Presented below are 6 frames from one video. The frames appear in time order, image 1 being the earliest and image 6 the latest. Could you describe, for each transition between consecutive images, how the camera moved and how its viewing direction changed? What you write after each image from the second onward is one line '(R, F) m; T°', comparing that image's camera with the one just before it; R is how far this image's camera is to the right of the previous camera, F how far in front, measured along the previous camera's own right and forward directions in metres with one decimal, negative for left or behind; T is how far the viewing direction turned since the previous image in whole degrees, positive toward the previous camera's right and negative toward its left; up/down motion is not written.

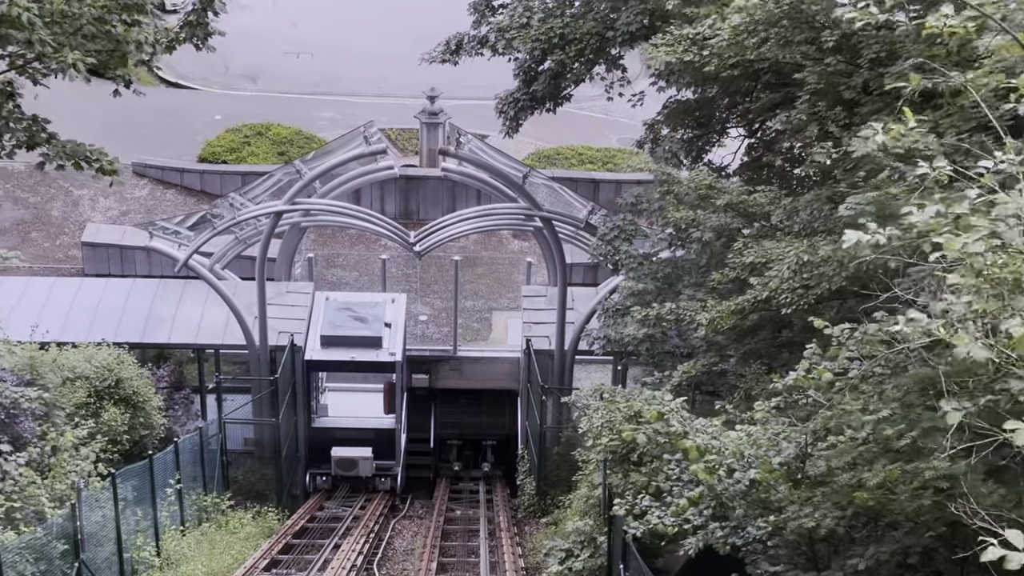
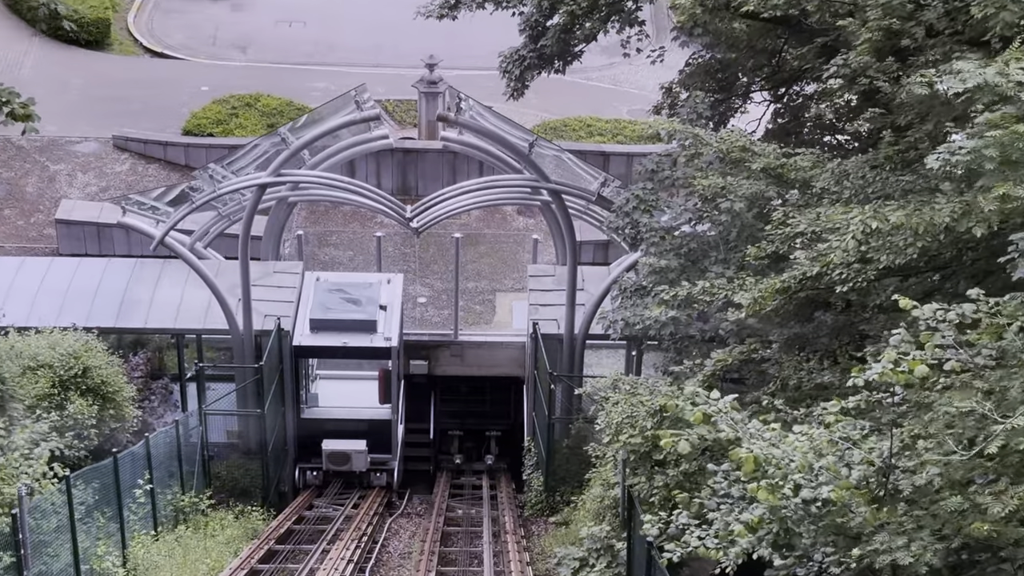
(0.0, +1.1) m; 0°
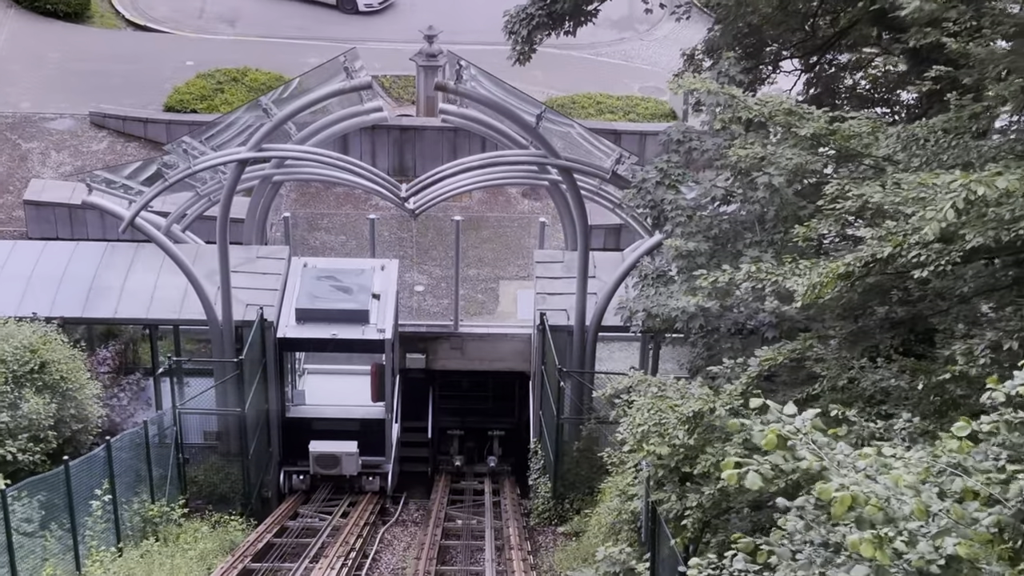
(0.0, +1.1) m; 0°
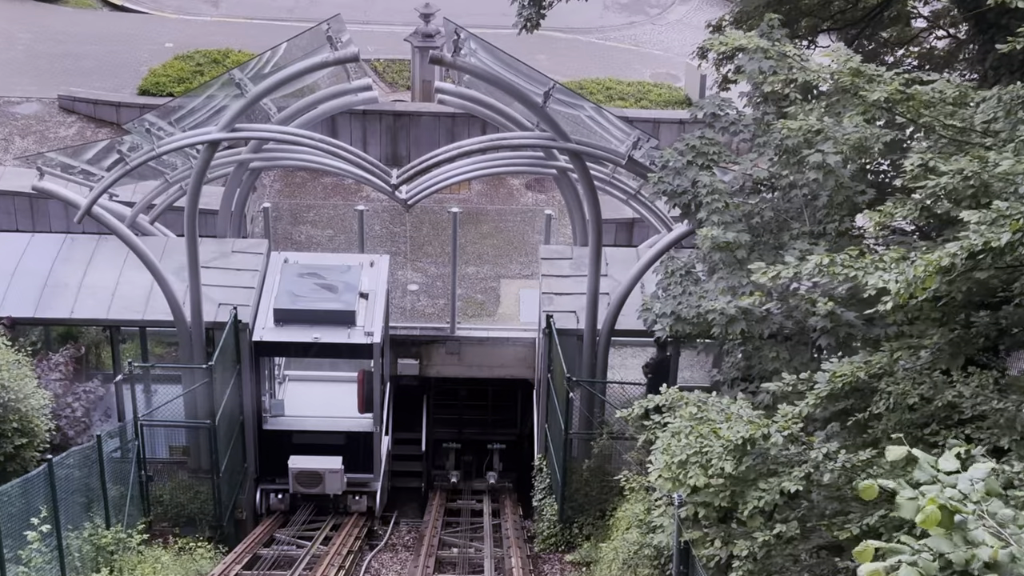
(0.0, +1.2) m; 0°
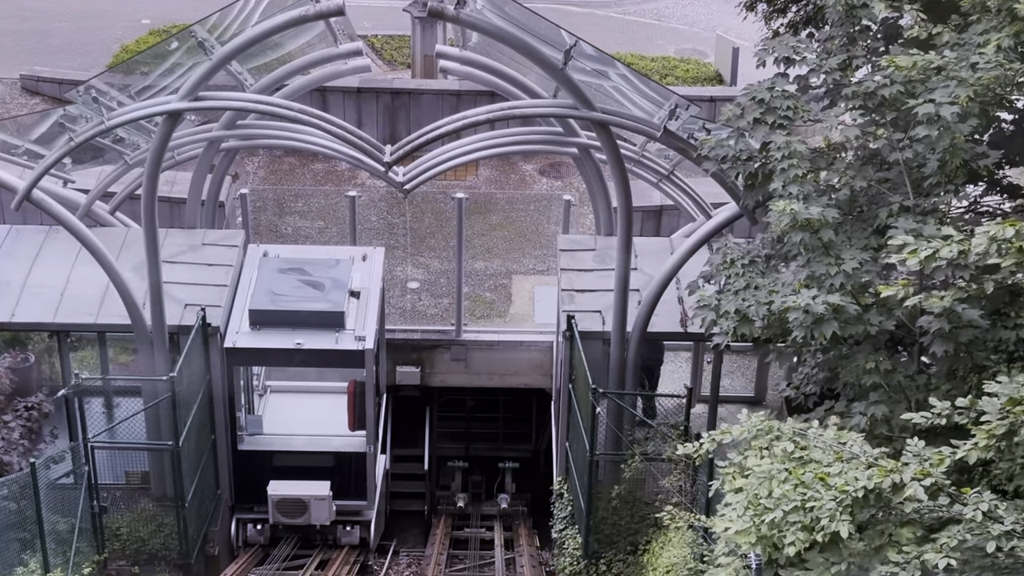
(0.0, +1.5) m; 0°
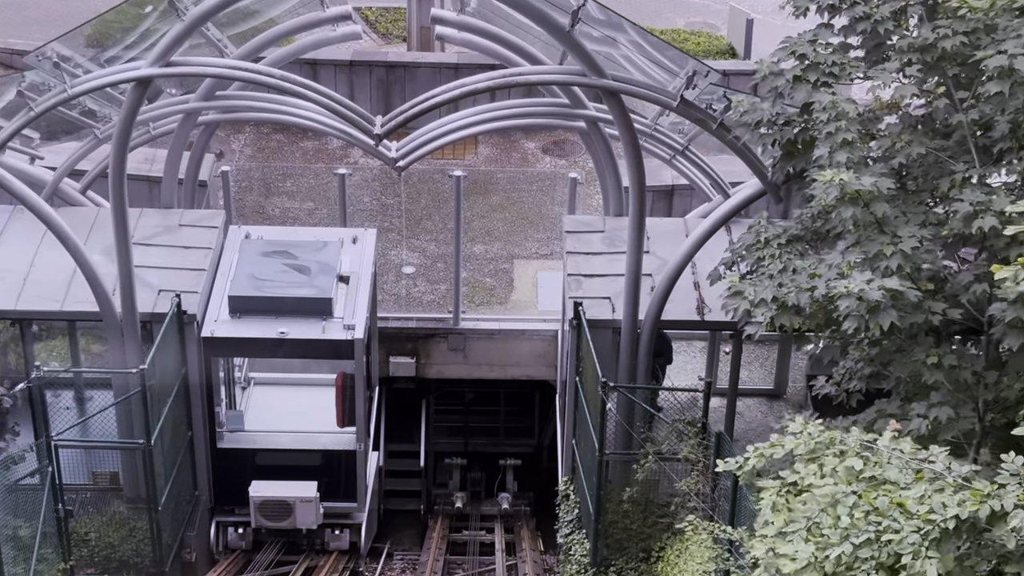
(0.0, +0.7) m; 0°
